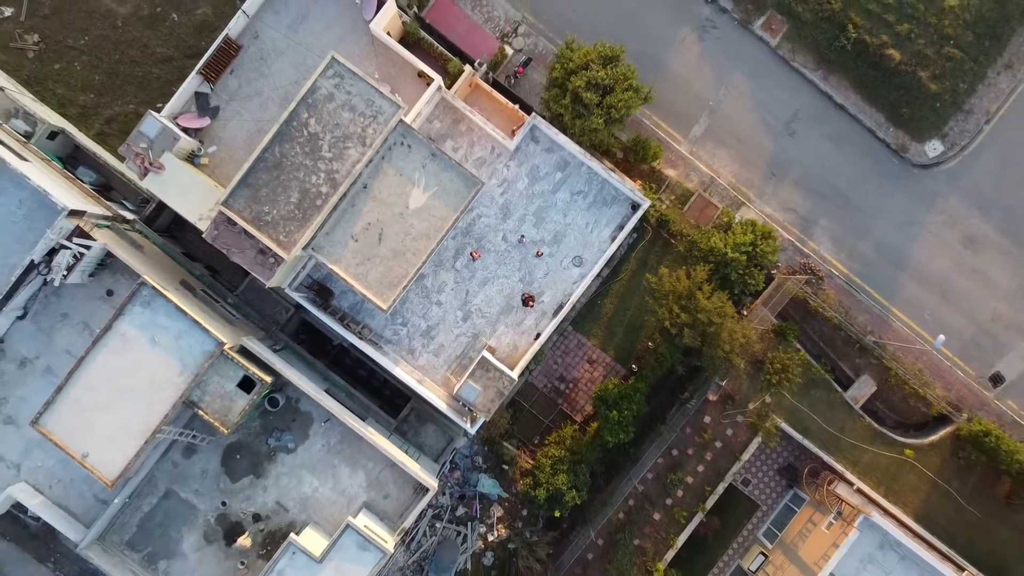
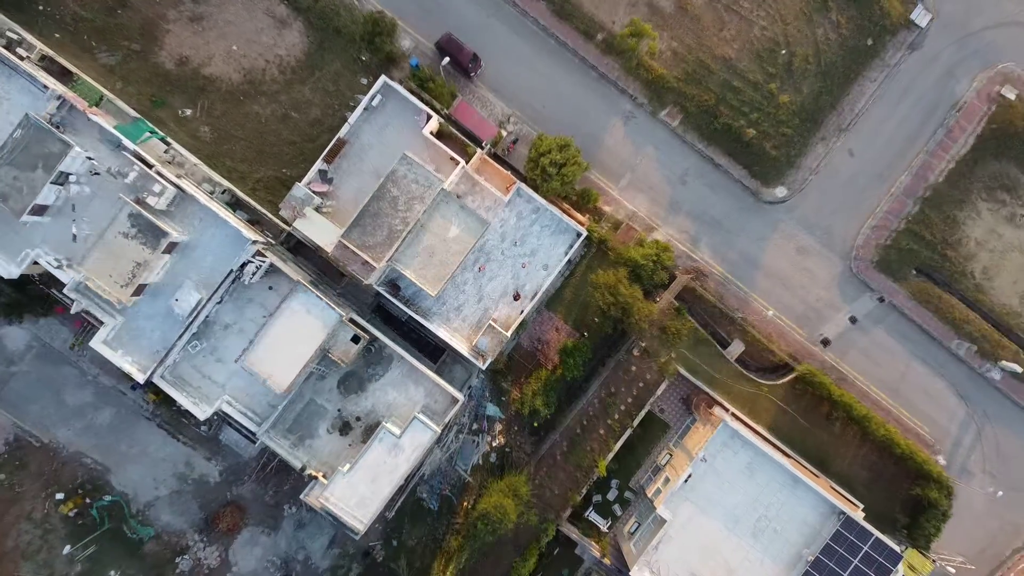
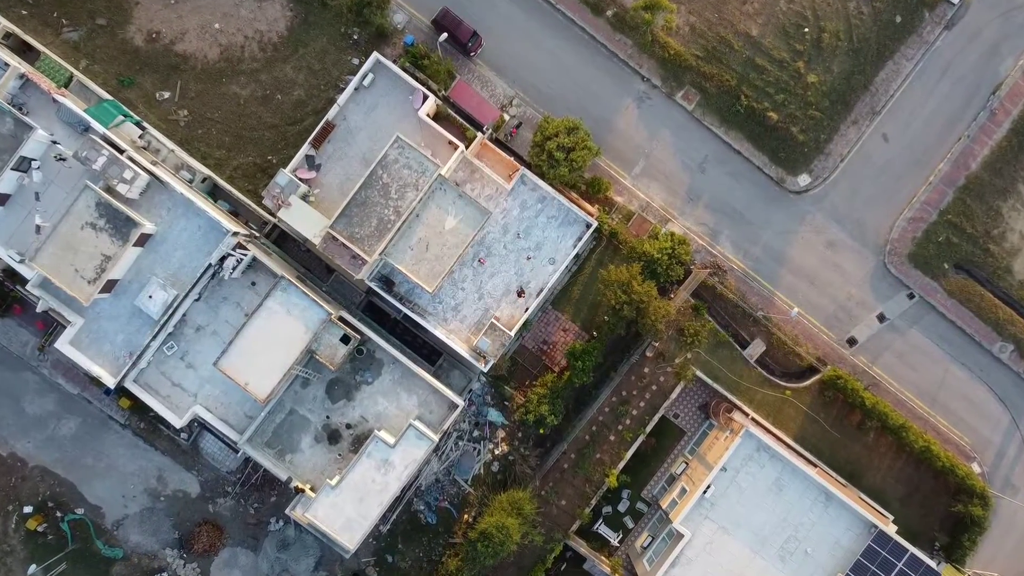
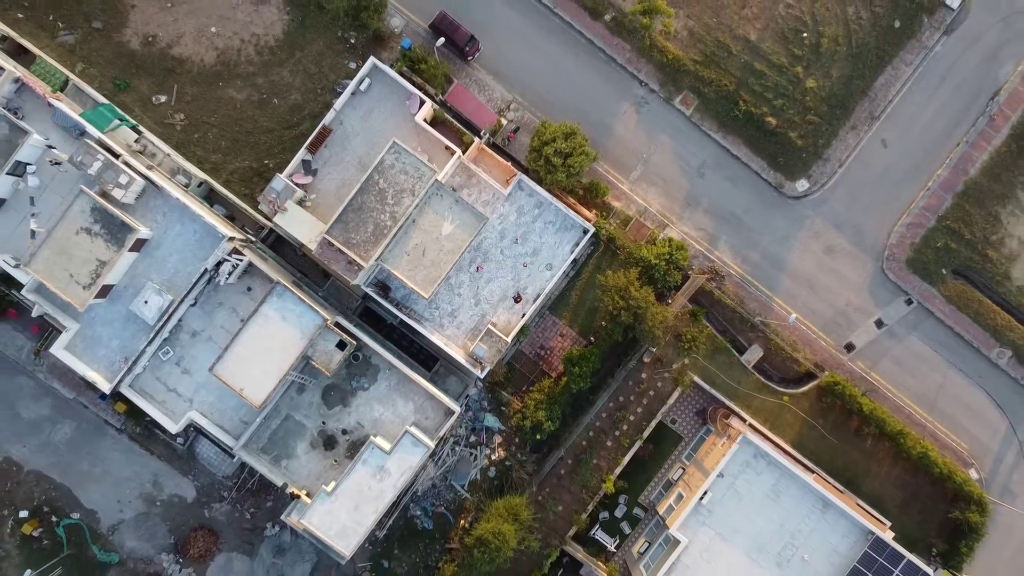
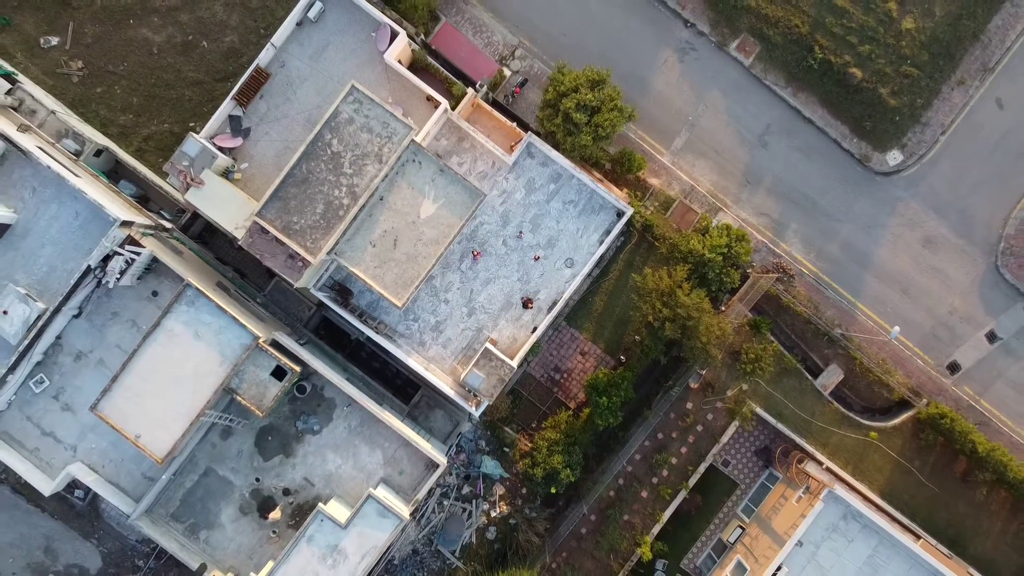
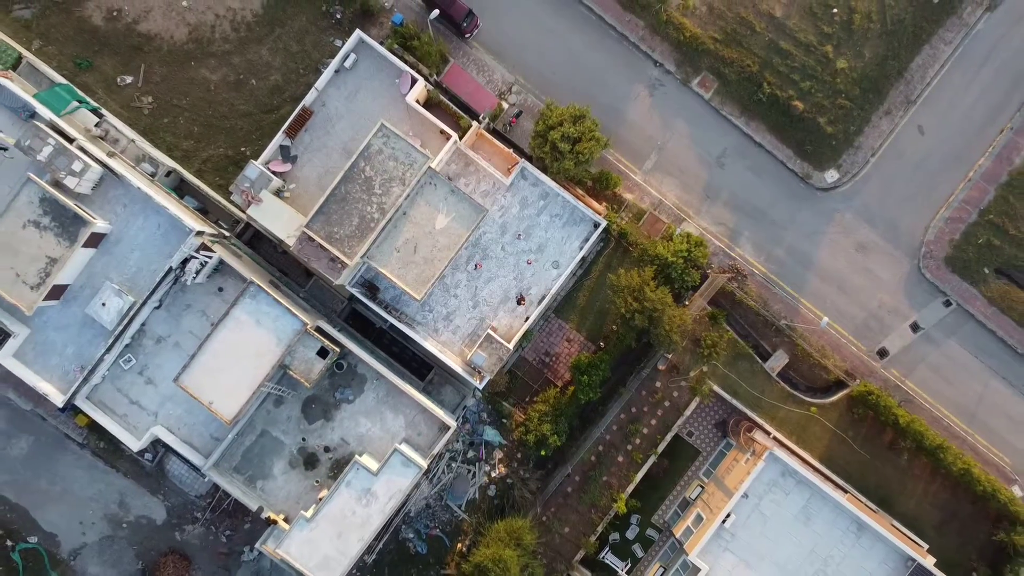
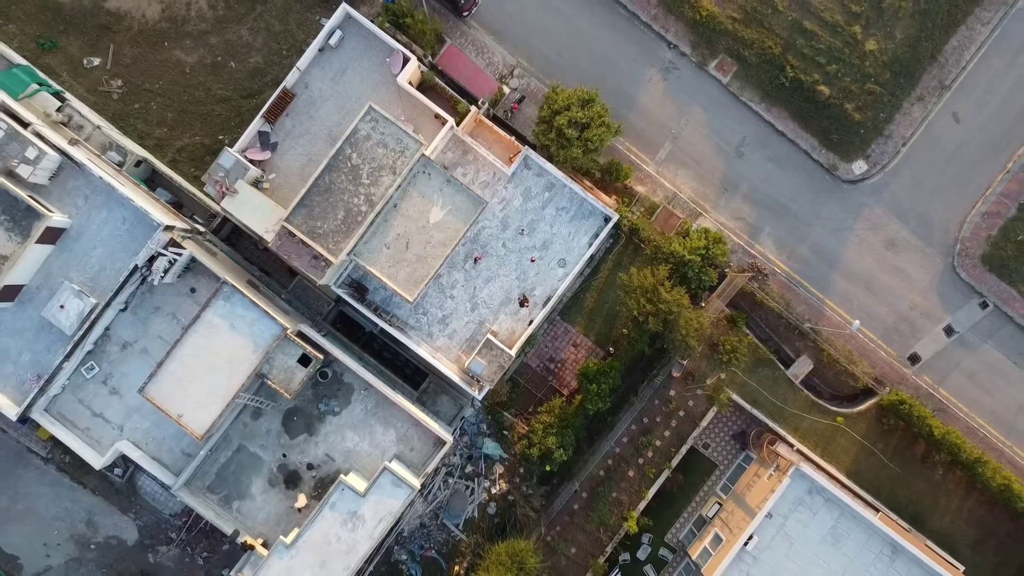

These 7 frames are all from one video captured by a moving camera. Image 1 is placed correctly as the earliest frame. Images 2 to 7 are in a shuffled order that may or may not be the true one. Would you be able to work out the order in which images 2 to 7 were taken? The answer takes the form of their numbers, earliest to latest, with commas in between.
5, 7, 6, 4, 2, 3
